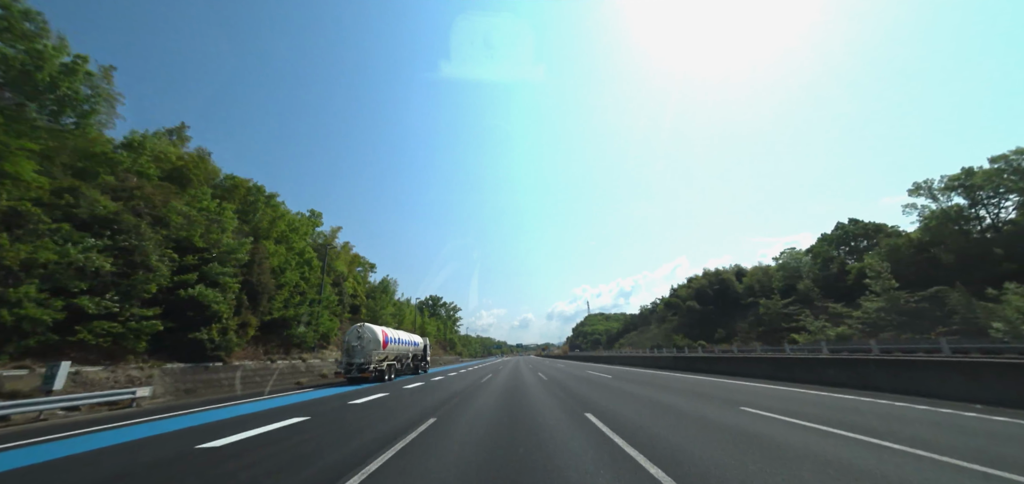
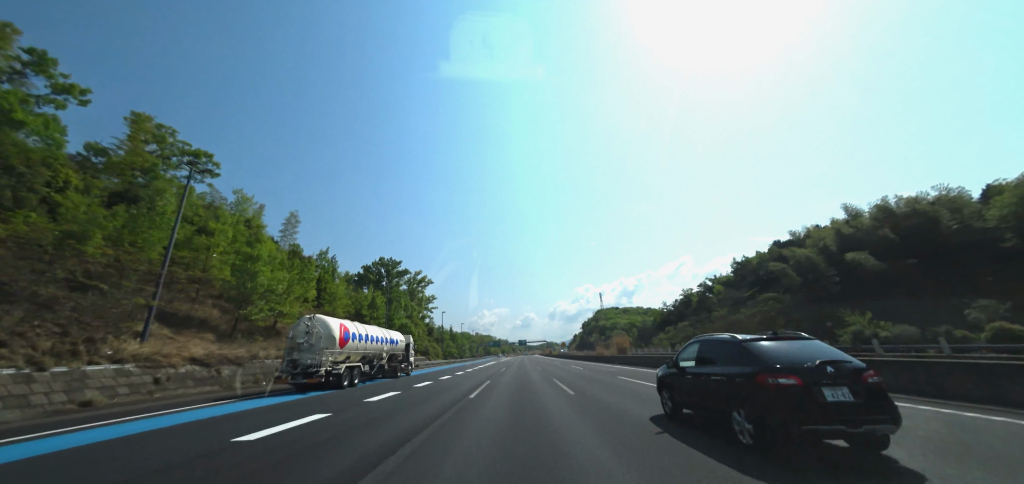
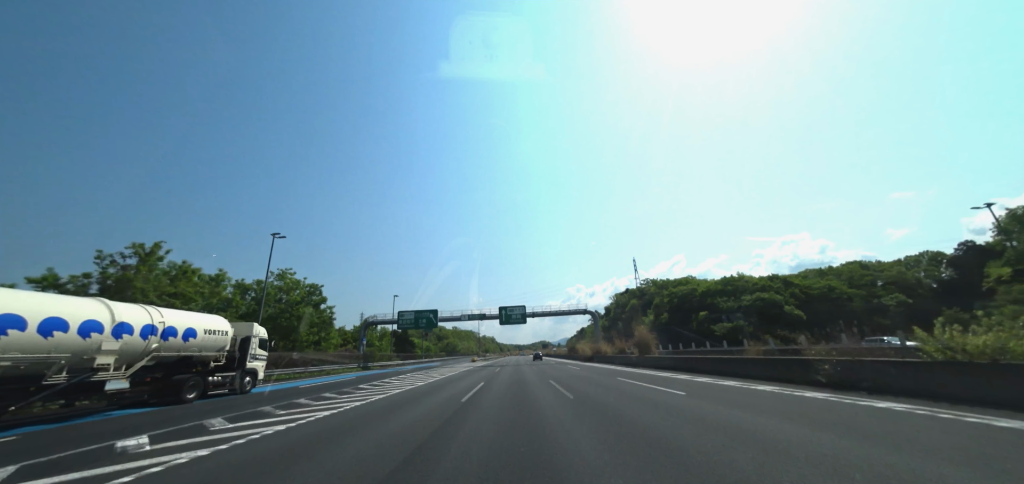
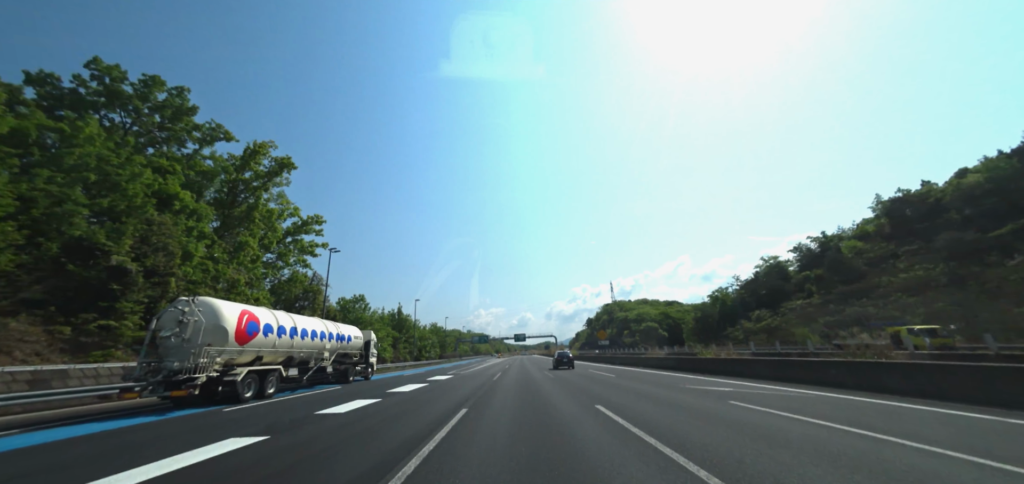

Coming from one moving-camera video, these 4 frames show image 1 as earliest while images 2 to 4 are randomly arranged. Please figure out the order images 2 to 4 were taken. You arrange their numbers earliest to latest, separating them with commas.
2, 4, 3
